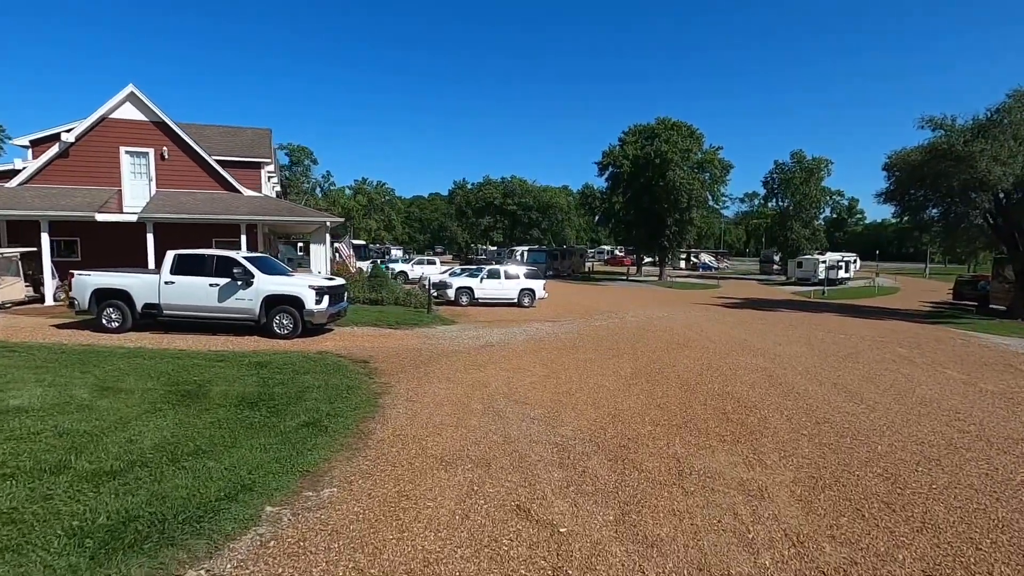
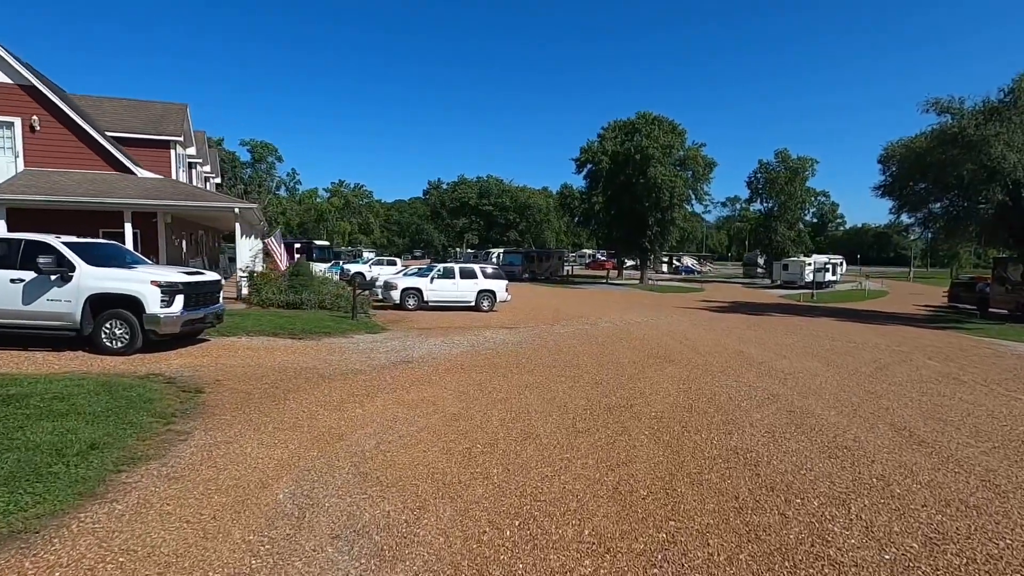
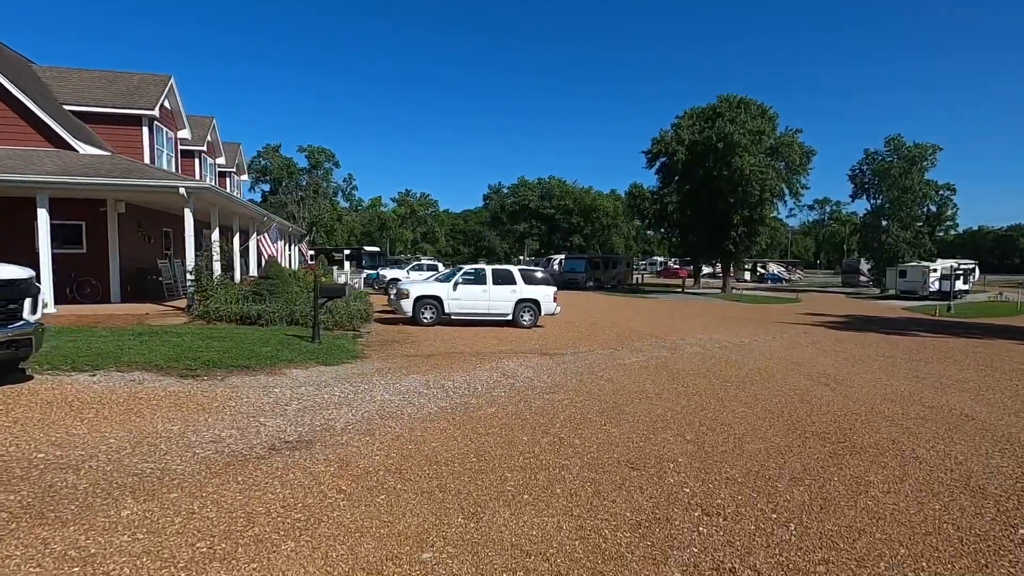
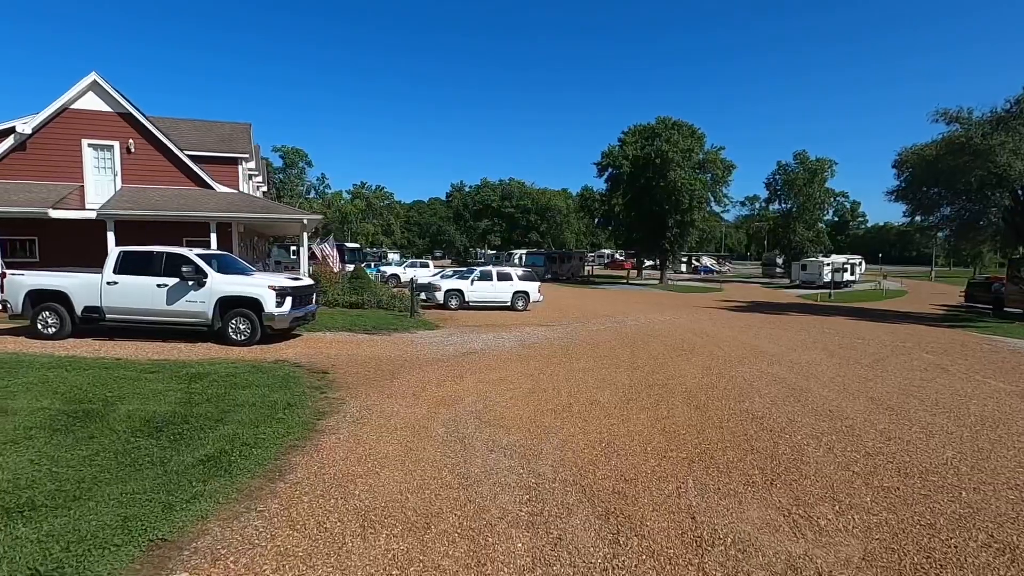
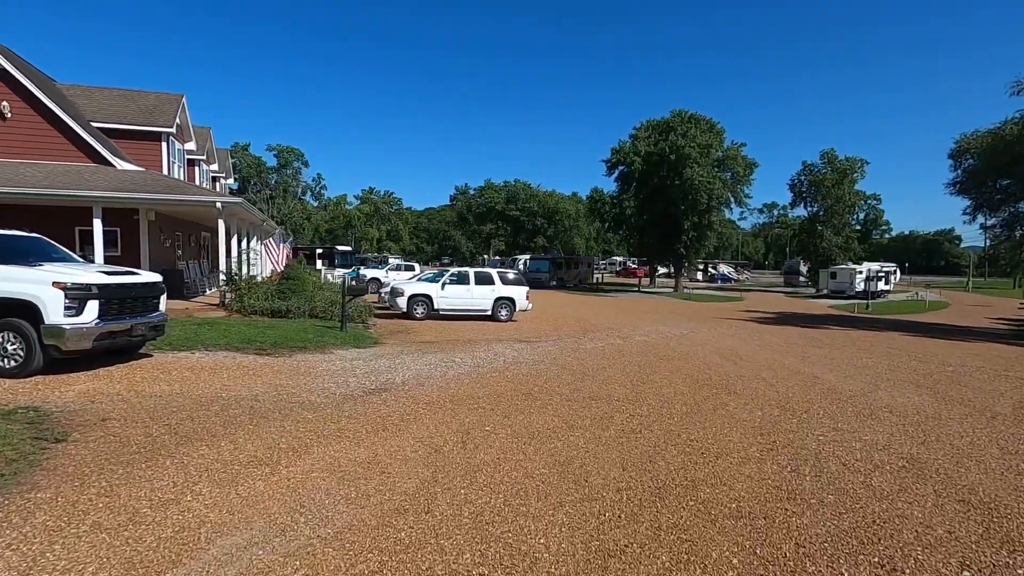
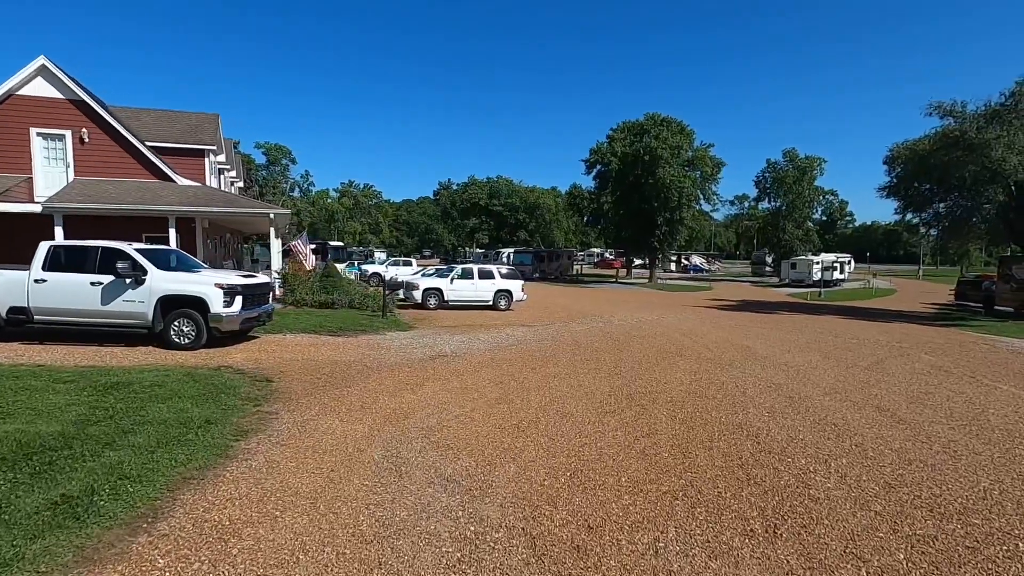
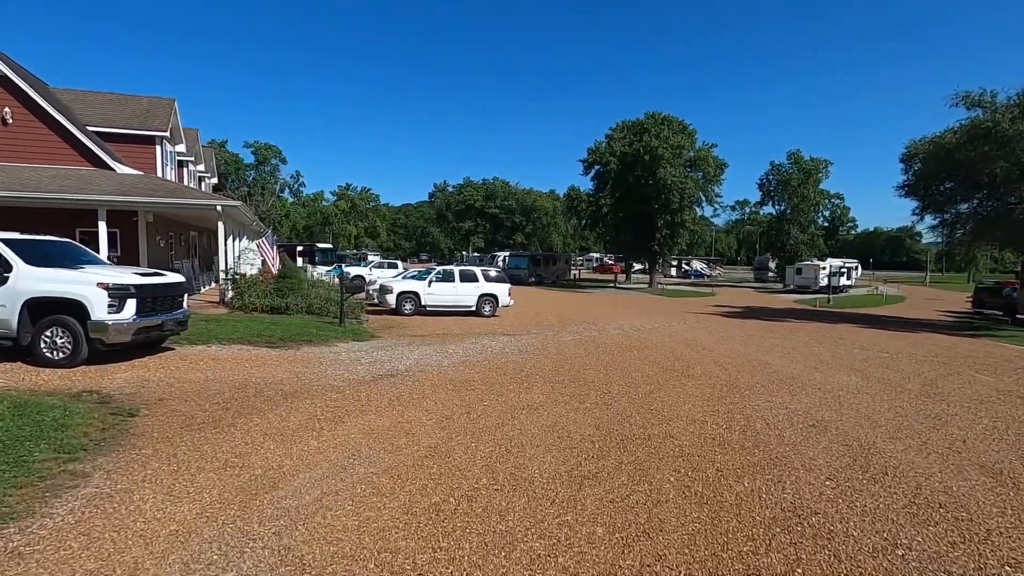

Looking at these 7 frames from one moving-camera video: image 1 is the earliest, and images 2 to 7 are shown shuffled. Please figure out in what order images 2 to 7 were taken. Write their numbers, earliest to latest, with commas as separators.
4, 6, 2, 7, 5, 3
